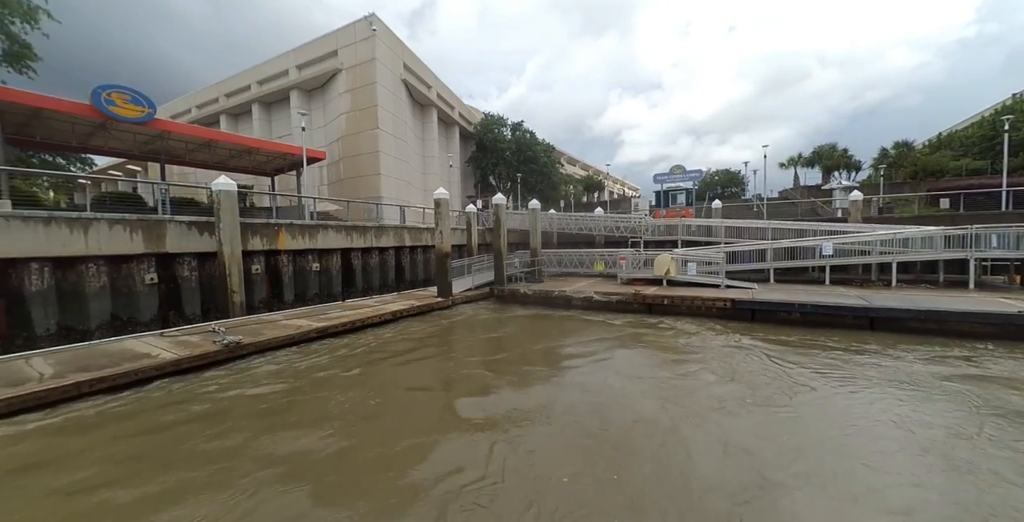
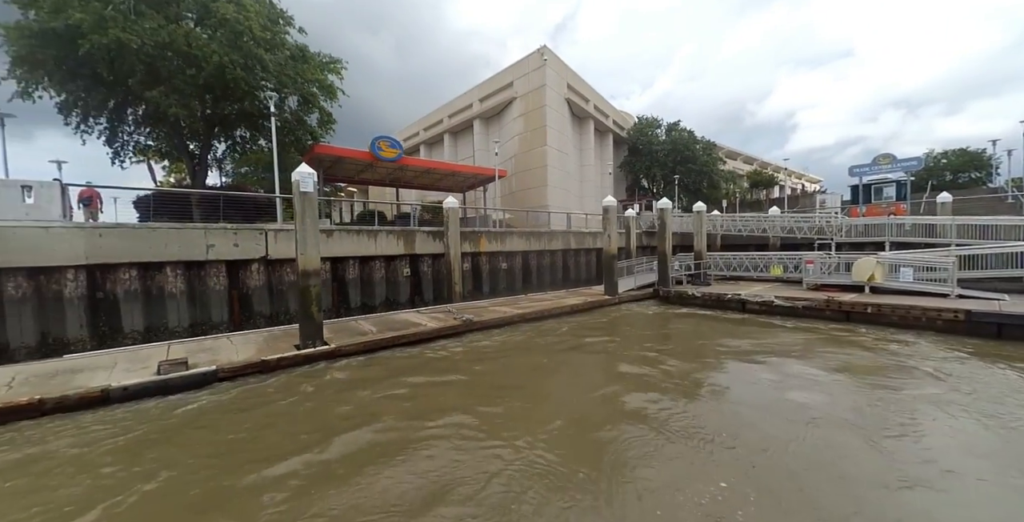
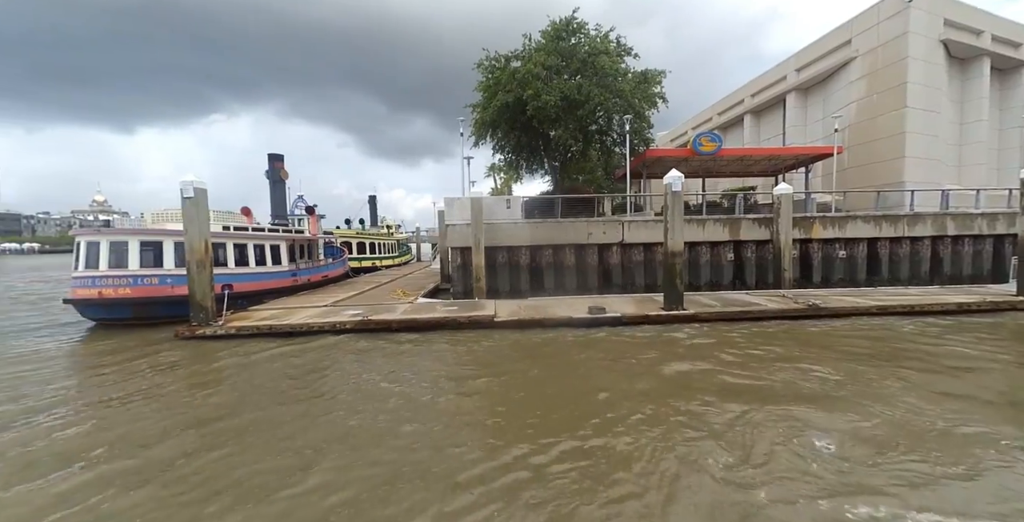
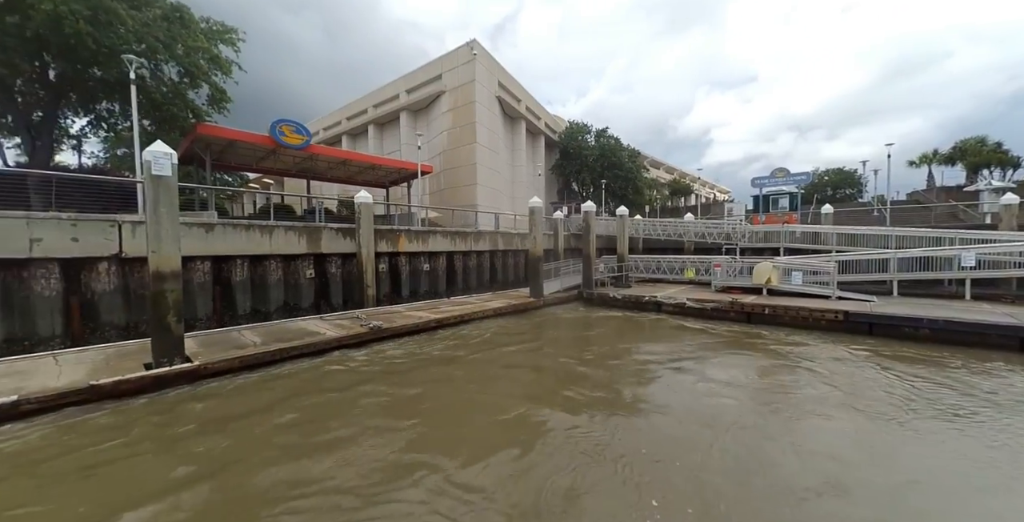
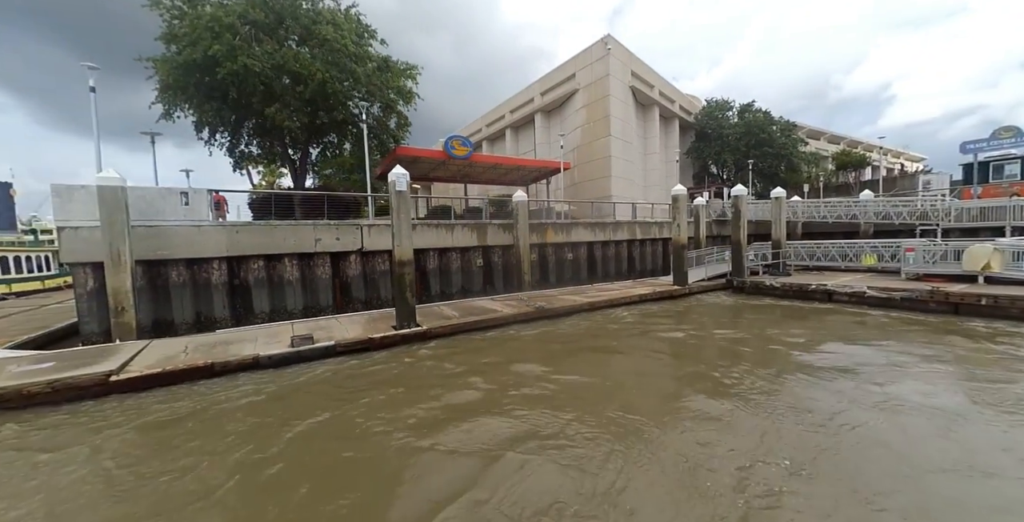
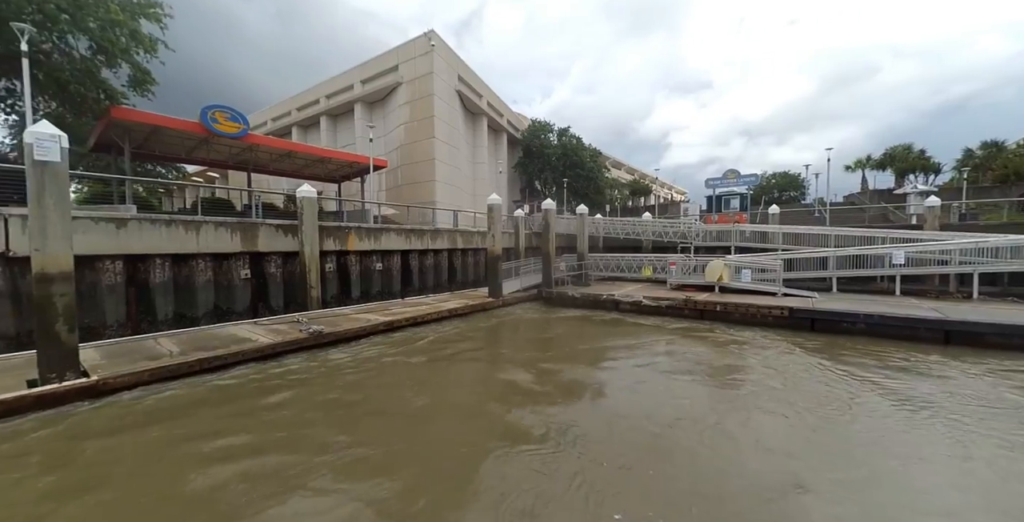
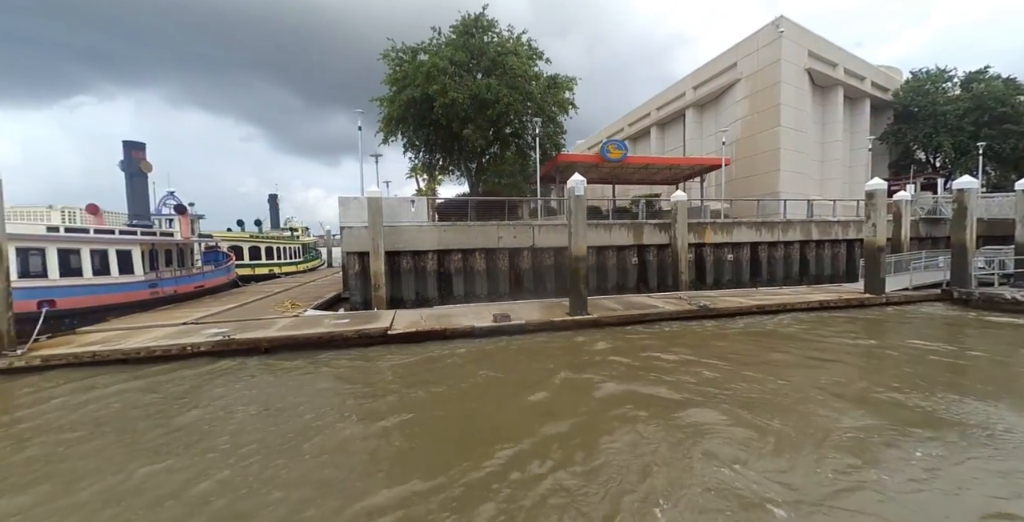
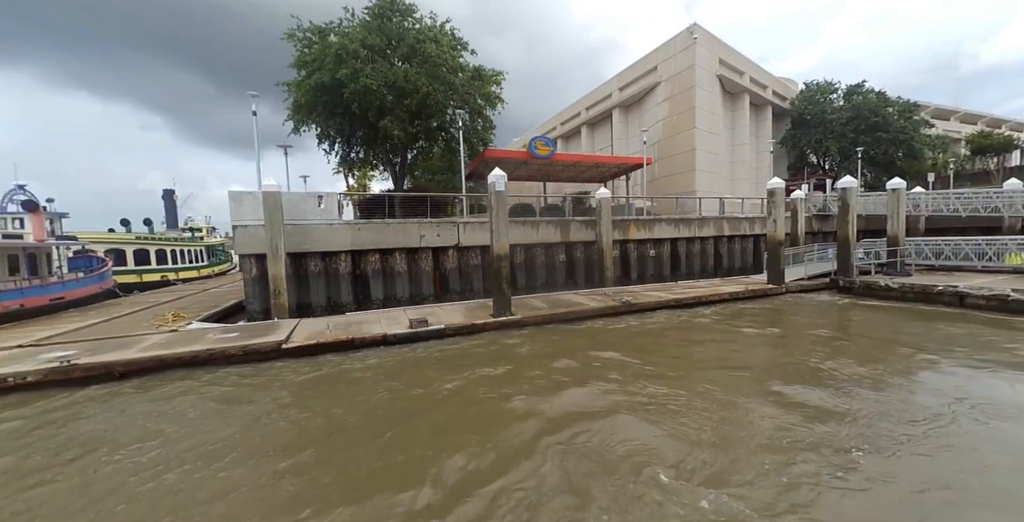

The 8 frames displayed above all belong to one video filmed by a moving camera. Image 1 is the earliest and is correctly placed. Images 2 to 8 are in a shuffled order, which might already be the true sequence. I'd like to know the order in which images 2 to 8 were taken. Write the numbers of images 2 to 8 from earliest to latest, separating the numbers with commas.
6, 4, 2, 5, 8, 7, 3
